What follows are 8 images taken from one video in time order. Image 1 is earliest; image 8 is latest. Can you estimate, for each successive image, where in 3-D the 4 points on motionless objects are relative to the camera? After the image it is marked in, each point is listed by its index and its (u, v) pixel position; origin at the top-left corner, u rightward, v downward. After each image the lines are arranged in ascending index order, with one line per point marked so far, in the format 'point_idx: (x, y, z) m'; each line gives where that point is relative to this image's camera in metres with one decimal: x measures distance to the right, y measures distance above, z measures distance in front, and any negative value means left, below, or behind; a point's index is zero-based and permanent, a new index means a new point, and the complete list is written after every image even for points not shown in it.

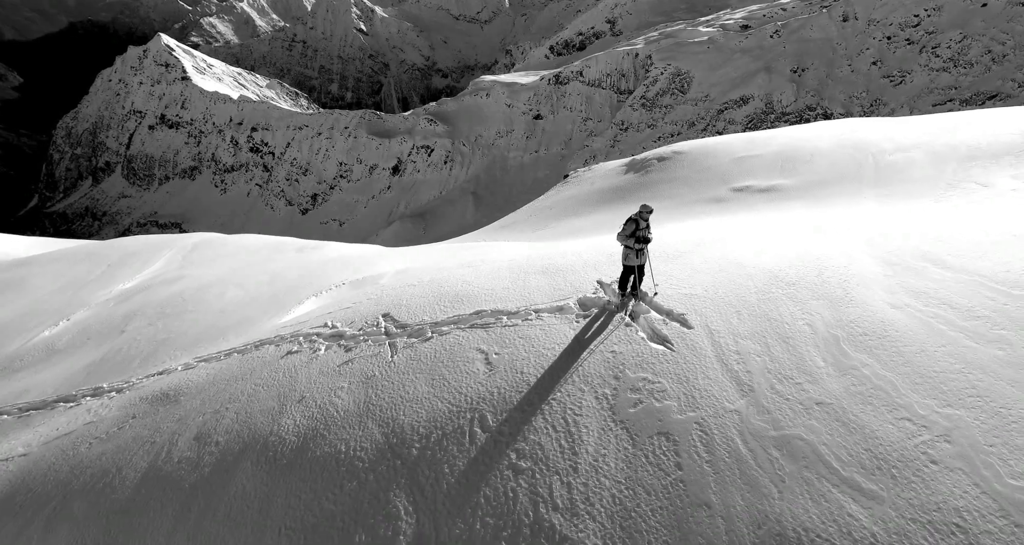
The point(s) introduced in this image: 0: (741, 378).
0: (+3.5, -1.5, +6.3) m
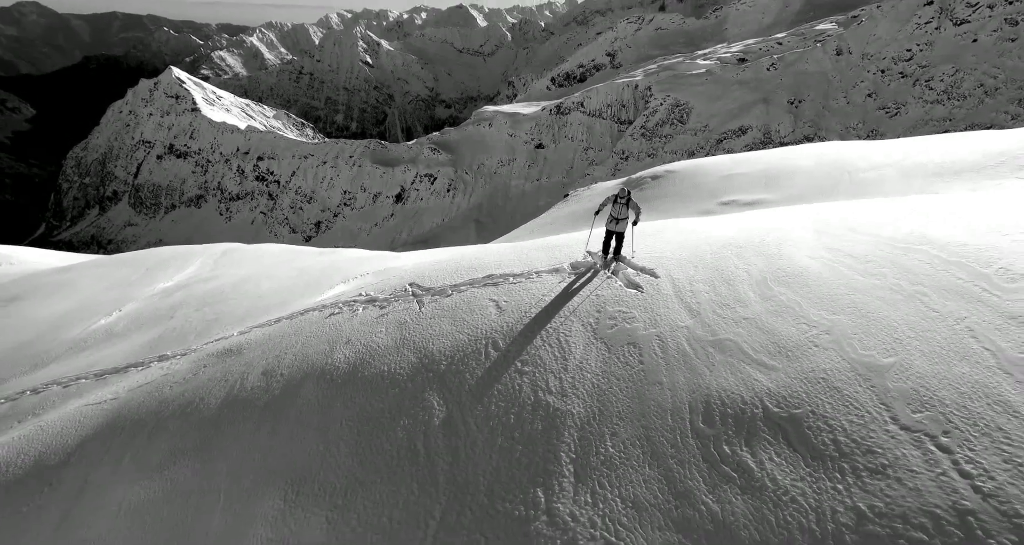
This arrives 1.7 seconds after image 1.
0: (+3.6, -0.6, +8.4) m
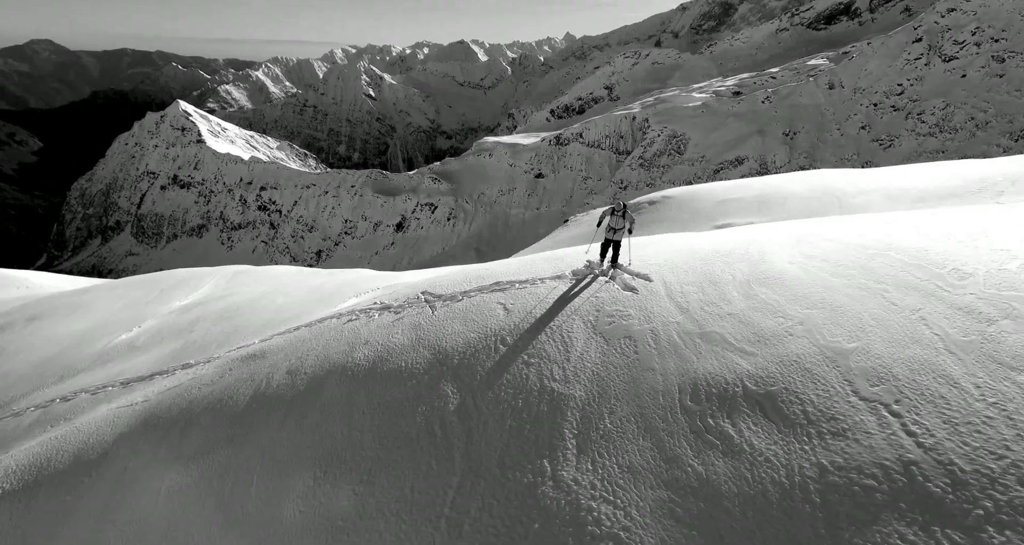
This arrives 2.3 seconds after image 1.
0: (+3.8, -0.6, +9.3) m
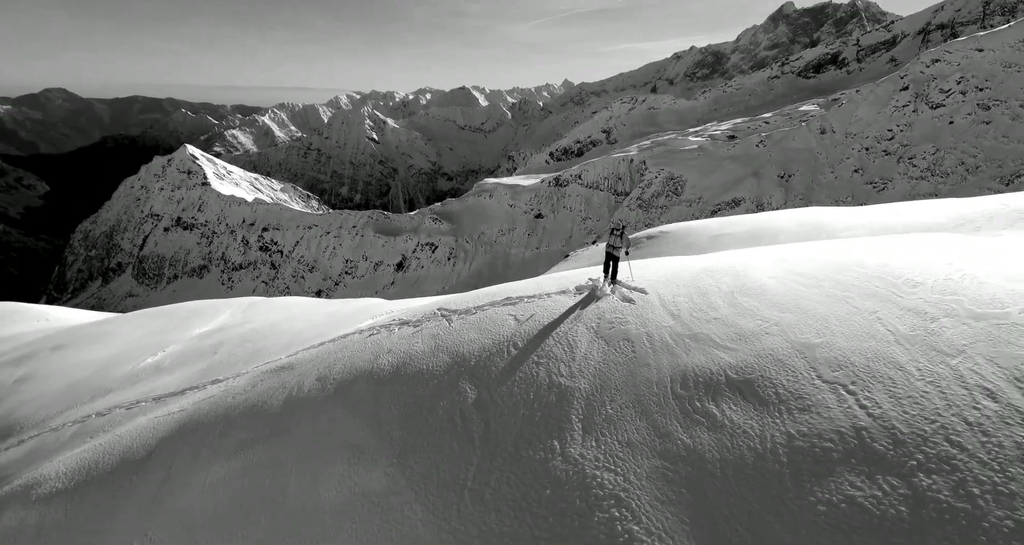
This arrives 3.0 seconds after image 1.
0: (+4.0, -0.9, +10.5) m
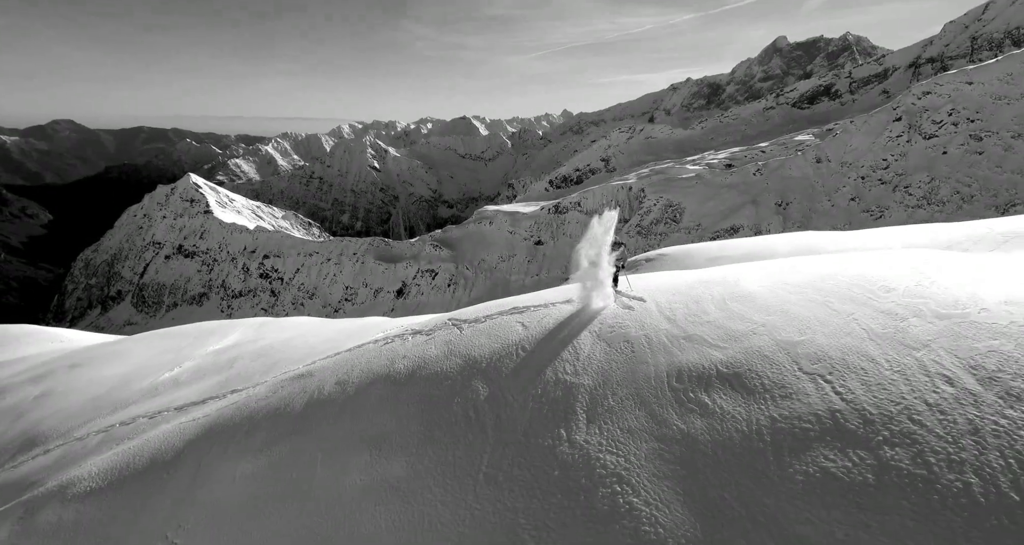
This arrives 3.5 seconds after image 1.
0: (+4.3, -1.2, +11.4) m
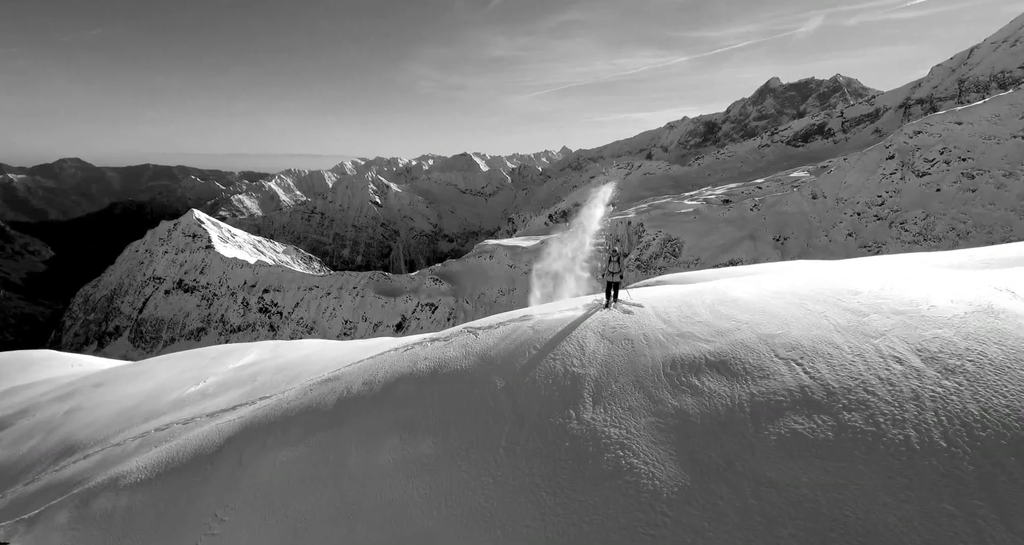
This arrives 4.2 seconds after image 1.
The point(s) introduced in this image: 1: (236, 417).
0: (+4.6, -1.4, +12.9) m
1: (-10.4, -5.4, +15.6) m
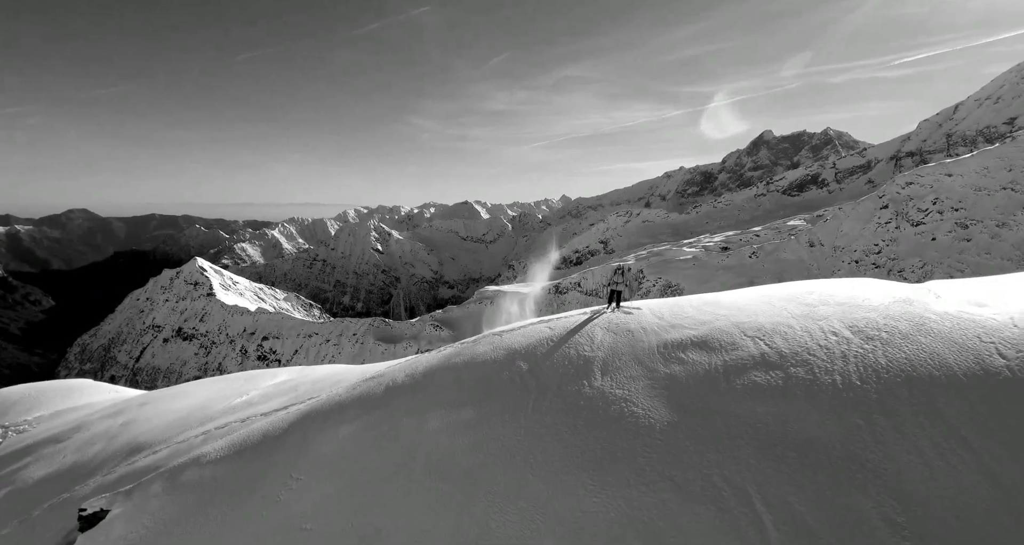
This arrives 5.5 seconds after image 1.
0: (+5.4, -1.7, +15.6) m
1: (-9.6, -6.0, +18.0) m
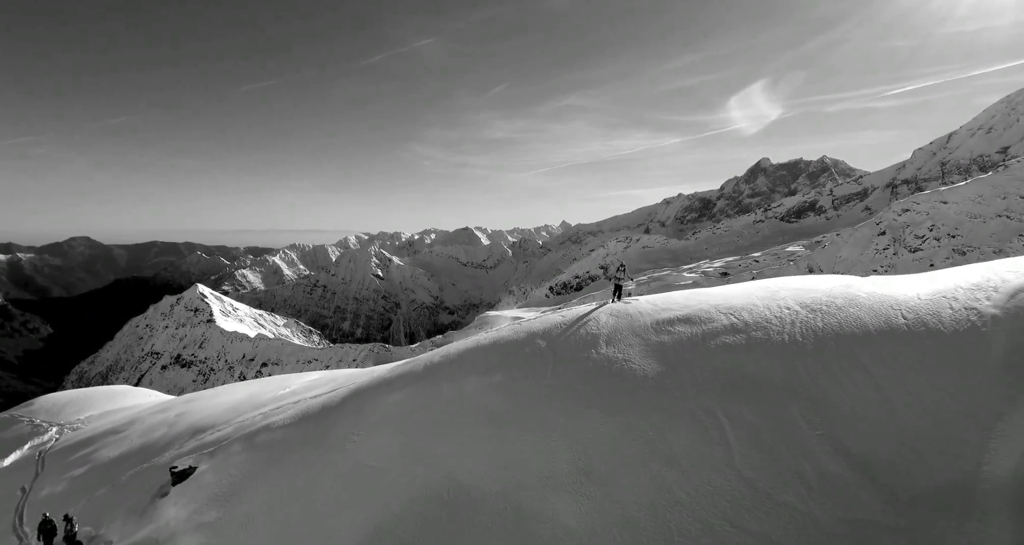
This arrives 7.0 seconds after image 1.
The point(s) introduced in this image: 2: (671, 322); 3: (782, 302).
0: (+6.3, -1.6, +18.8) m
1: (-8.7, -6.1, +21.0) m
2: (+6.0, -2.1, +15.9) m
3: (+9.9, -1.1, +15.3) m
